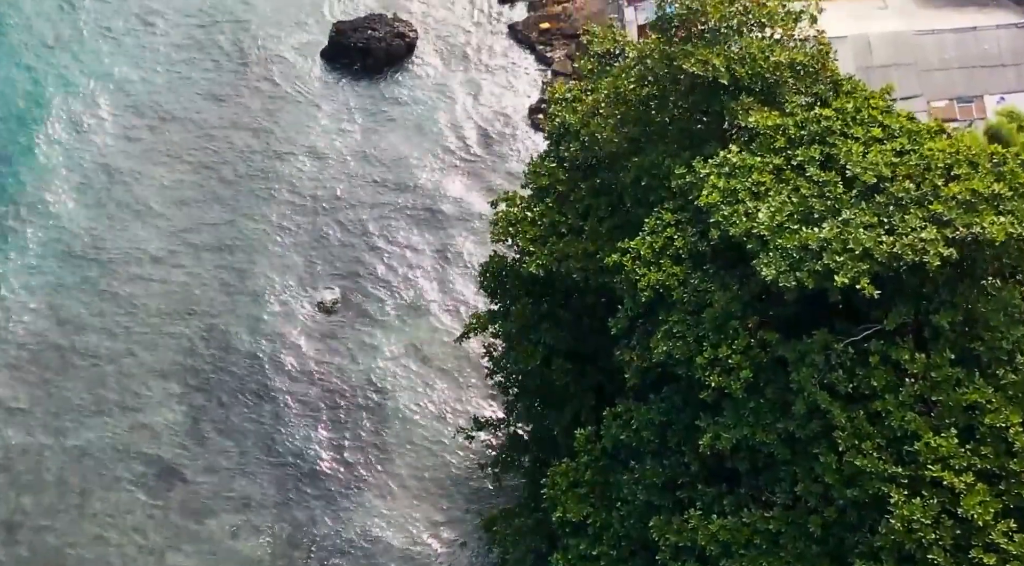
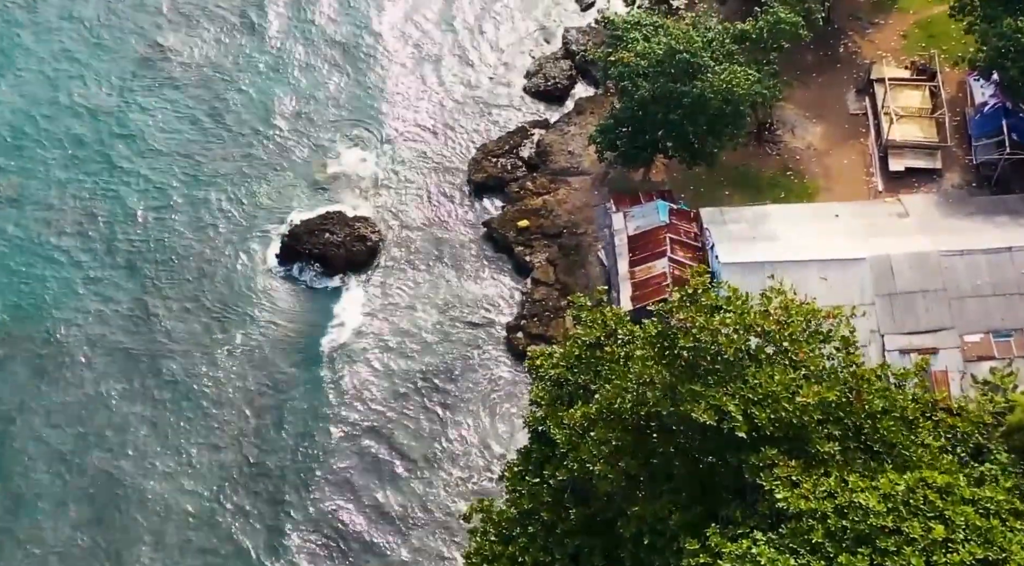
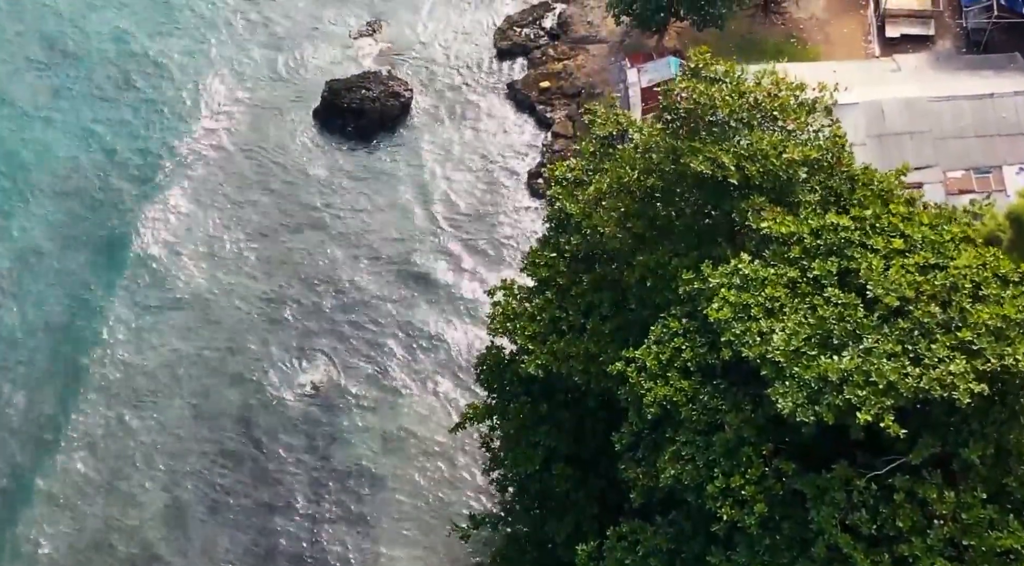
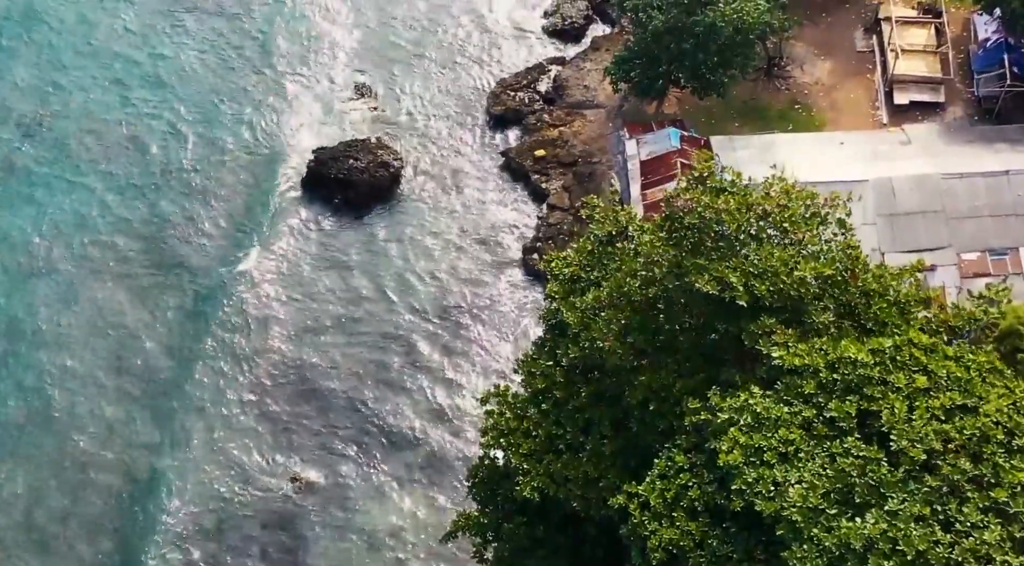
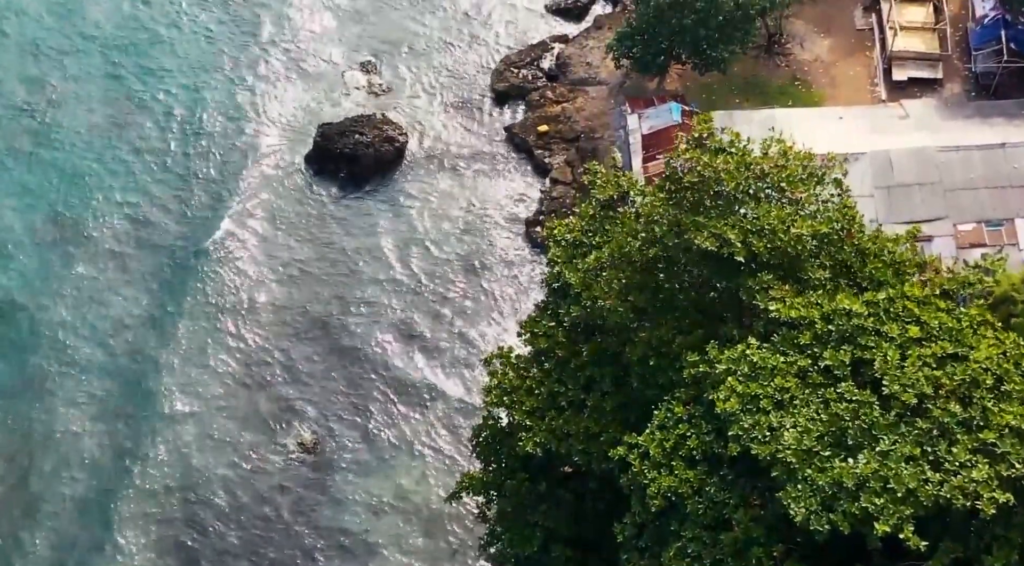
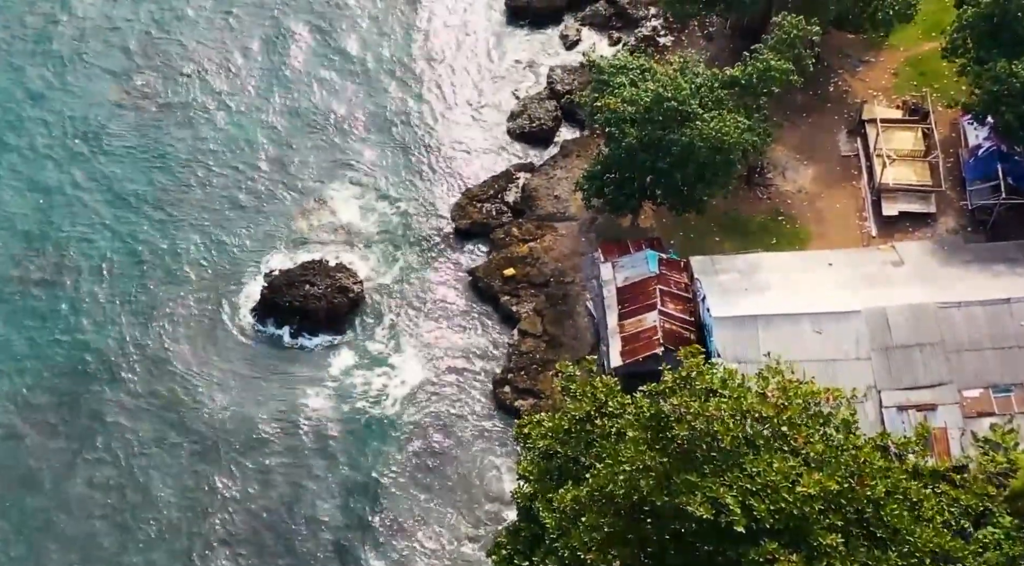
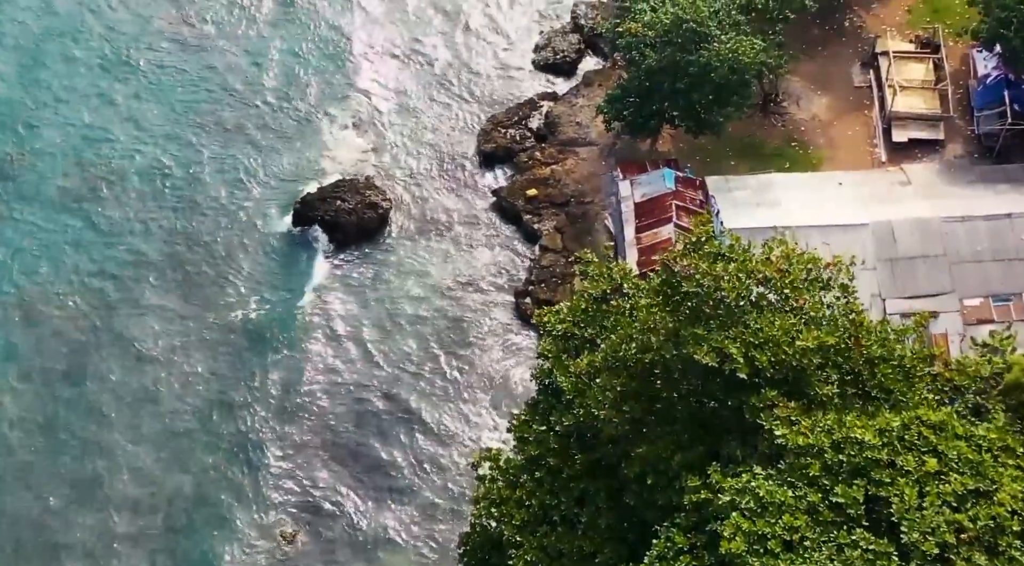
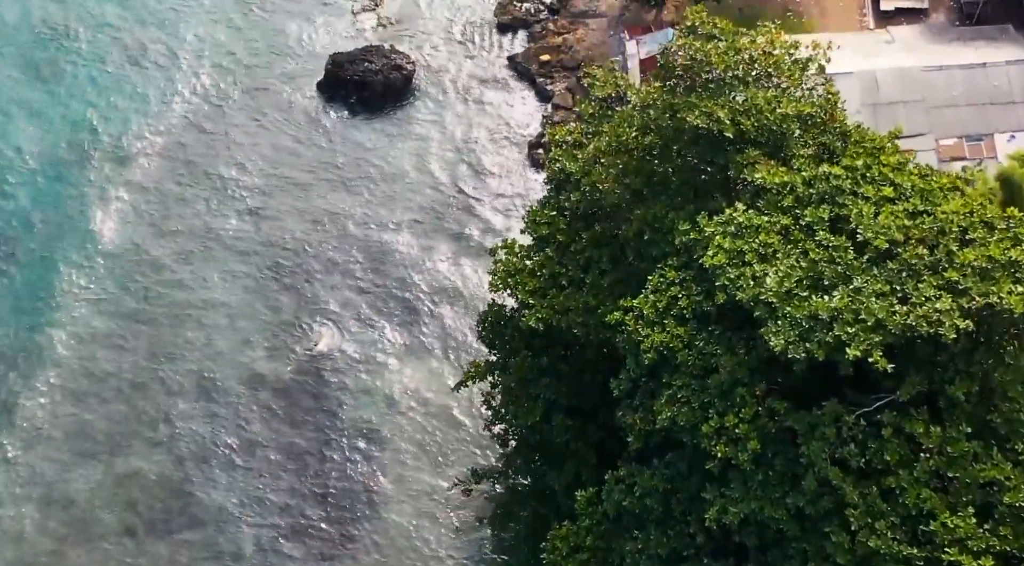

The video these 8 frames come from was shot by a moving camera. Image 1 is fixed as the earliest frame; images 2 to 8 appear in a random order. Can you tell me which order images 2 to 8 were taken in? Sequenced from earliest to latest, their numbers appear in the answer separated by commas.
8, 3, 5, 4, 7, 2, 6
